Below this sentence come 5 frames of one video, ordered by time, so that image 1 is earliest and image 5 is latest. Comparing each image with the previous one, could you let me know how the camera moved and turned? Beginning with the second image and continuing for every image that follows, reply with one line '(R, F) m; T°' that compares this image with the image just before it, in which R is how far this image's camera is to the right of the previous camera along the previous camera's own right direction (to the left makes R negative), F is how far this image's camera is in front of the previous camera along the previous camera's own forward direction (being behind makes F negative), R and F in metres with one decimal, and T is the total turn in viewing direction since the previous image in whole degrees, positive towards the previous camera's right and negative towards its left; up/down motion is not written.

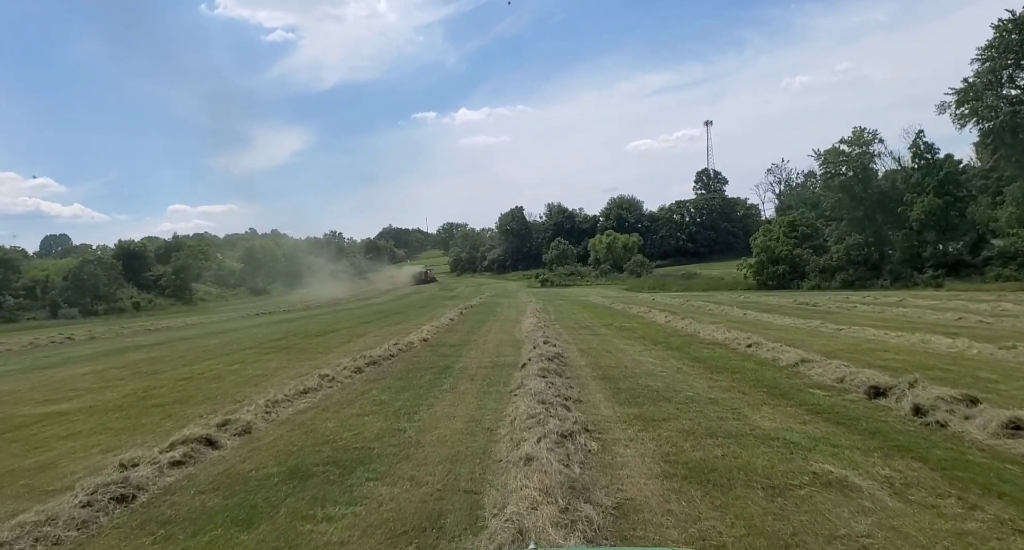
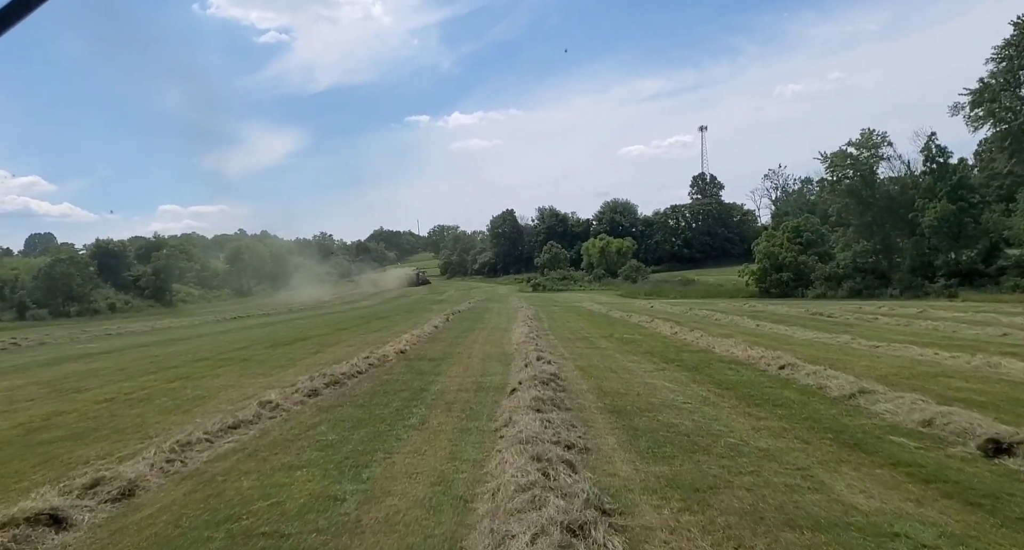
(+0.1, +2.0) m; +1°
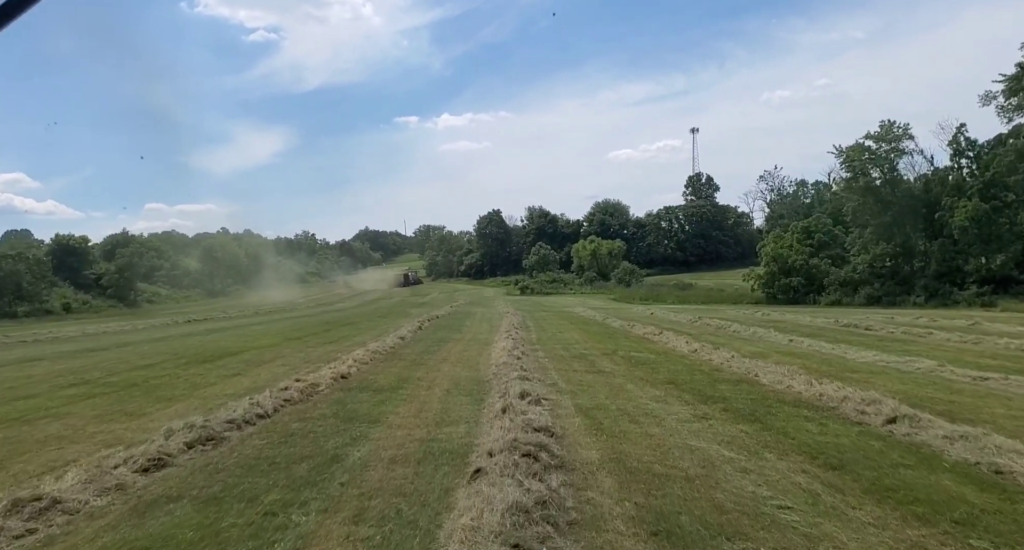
(+0.2, +3.7) m; +1°
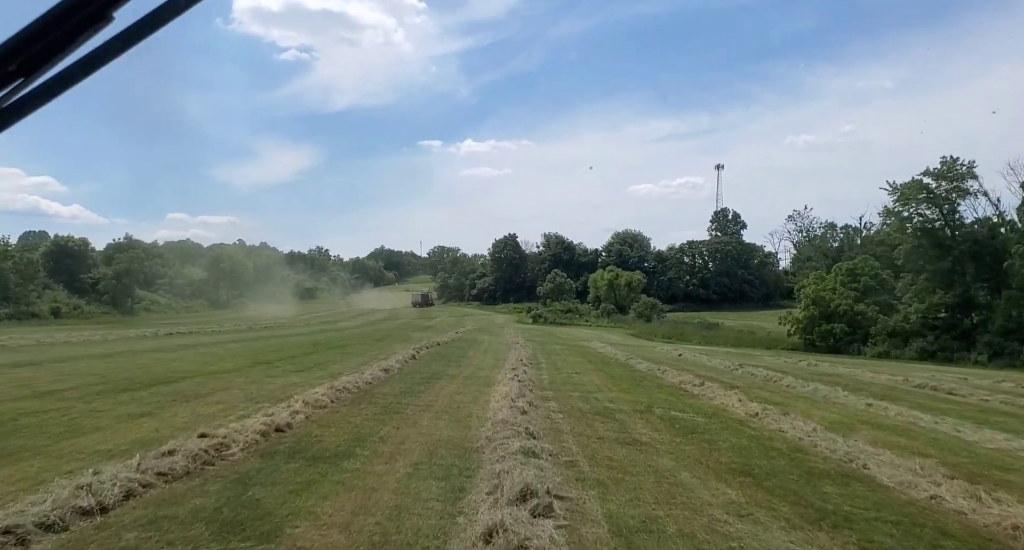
(+0.1, +3.2) m; -2°
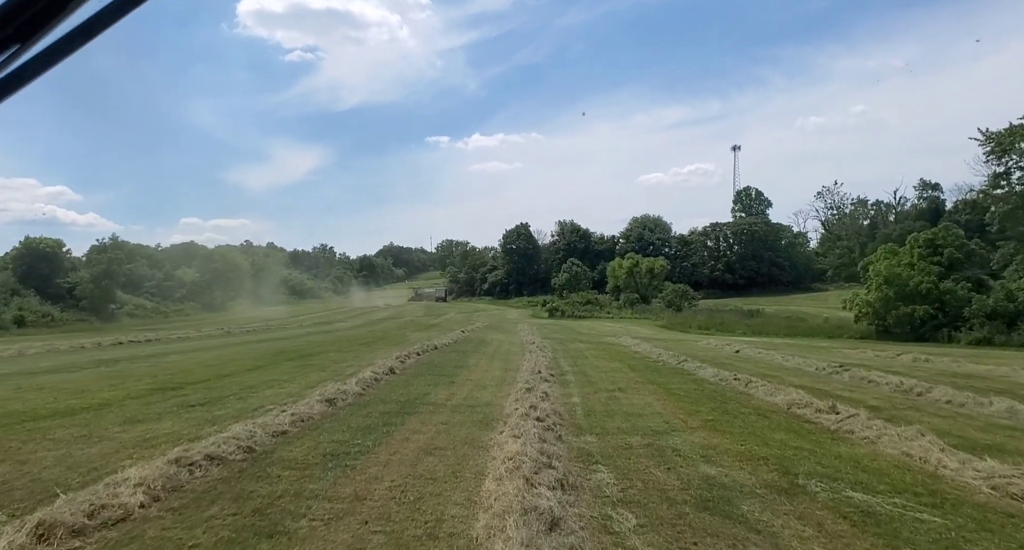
(0.0, +5.8) m; -1°
